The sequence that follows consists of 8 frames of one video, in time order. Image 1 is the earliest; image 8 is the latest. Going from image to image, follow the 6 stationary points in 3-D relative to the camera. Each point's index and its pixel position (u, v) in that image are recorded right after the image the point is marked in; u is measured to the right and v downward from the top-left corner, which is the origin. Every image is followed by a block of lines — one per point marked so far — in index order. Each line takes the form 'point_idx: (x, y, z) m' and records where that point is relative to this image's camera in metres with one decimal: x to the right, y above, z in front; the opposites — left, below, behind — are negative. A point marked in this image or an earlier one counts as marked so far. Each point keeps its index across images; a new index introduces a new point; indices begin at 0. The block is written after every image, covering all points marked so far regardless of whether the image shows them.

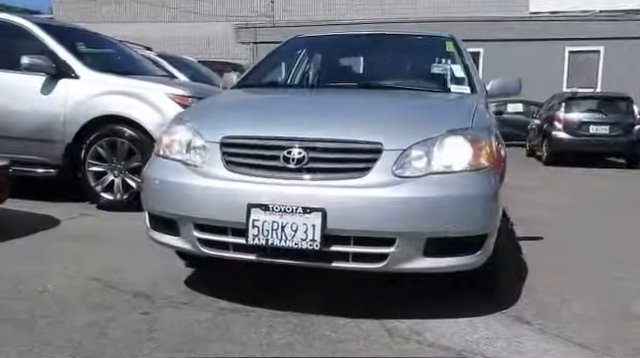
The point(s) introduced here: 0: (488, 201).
0: (+0.8, -0.1, +3.3) m
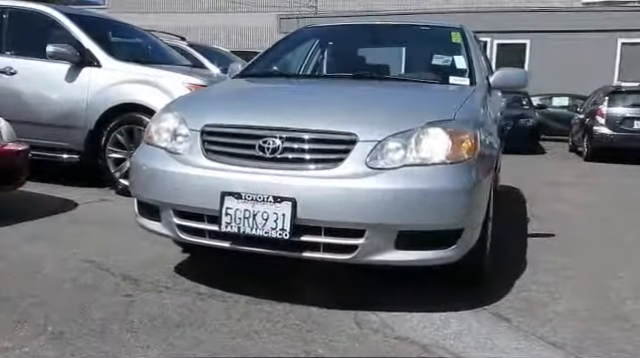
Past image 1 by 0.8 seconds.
0: (+0.7, -0.1, +3.2) m
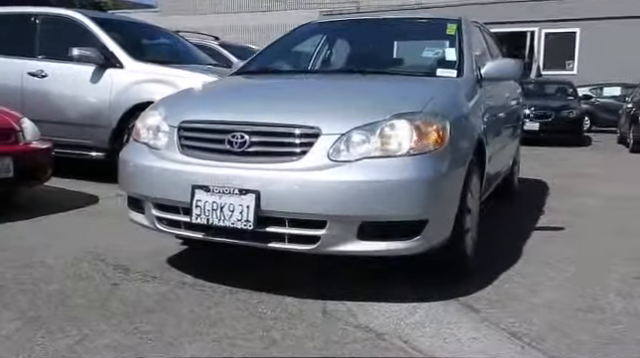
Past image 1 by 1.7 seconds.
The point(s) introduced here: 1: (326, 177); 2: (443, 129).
0: (+0.5, 0.0, +3.3) m
1: (0.0, 0.0, +3.2) m
2: (+0.6, +0.3, +3.4) m
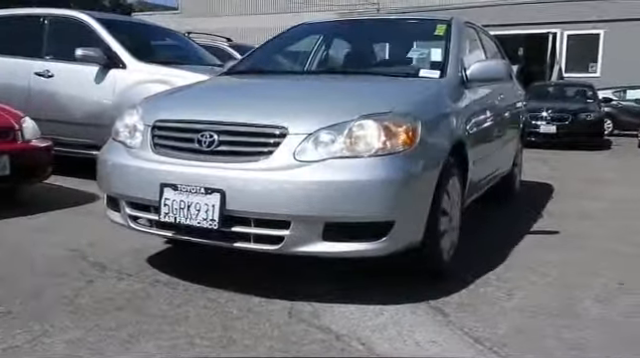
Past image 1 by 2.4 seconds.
0: (+0.4, 0.0, +3.2) m
1: (-0.1, 0.0, +3.2) m
2: (+0.5, +0.3, +3.4) m
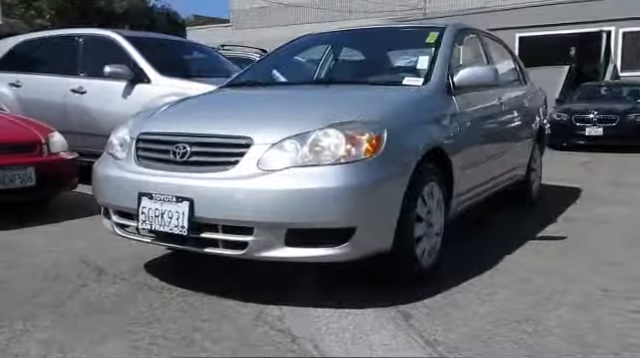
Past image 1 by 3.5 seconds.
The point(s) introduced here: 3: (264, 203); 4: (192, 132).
0: (+0.2, -0.1, +3.3) m
1: (-0.3, 0.0, +3.3) m
2: (+0.3, +0.2, +3.5) m
3: (-0.3, -0.1, +3.3) m
4: (-0.7, +0.2, +3.5) m
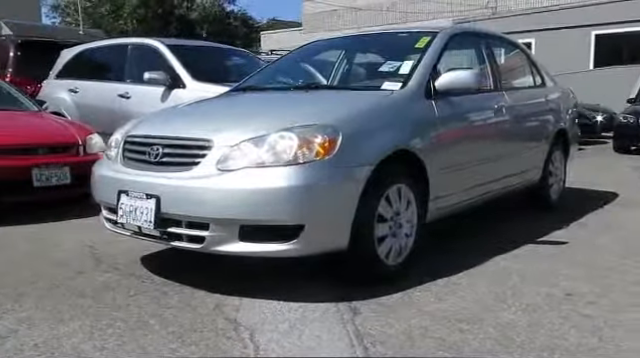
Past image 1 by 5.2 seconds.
0: (-0.1, -0.1, +3.5) m
1: (-0.6, 0.0, +3.6) m
2: (+0.1, +0.2, +3.7) m
3: (-0.5, -0.1, +3.5) m
4: (-0.9, +0.3, +3.9) m
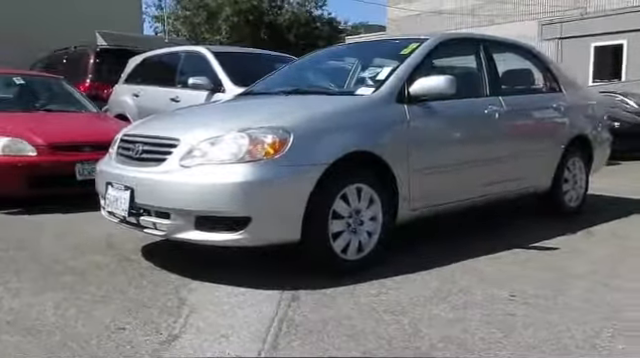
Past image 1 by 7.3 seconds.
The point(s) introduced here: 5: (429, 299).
0: (-0.4, -0.1, +3.9) m
1: (-0.9, 0.0, +4.0) m
2: (-0.2, +0.2, +4.0) m
3: (-0.8, -0.1, +4.0) m
4: (-1.1, +0.3, +4.3) m
5: (+0.6, -0.7, +3.8) m
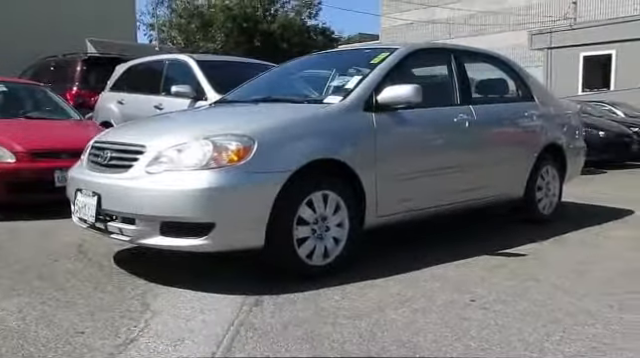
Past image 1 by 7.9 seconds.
0: (-0.6, -0.1, +3.9) m
1: (-1.1, 0.0, +4.1) m
2: (-0.4, +0.2, +4.0) m
3: (-1.1, -0.1, +4.0) m
4: (-1.3, +0.2, +4.4) m
5: (+0.4, -0.7, +3.9) m
